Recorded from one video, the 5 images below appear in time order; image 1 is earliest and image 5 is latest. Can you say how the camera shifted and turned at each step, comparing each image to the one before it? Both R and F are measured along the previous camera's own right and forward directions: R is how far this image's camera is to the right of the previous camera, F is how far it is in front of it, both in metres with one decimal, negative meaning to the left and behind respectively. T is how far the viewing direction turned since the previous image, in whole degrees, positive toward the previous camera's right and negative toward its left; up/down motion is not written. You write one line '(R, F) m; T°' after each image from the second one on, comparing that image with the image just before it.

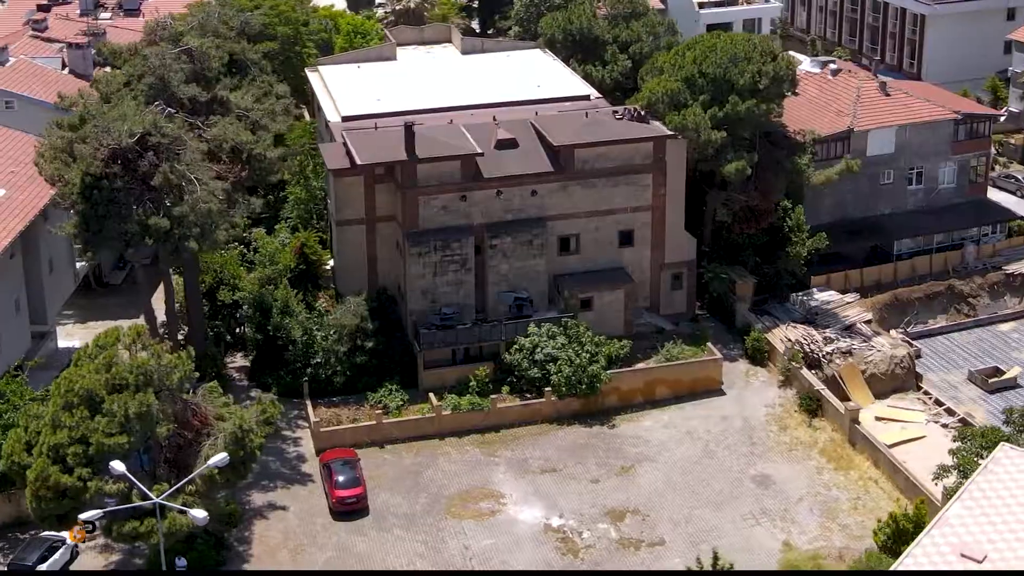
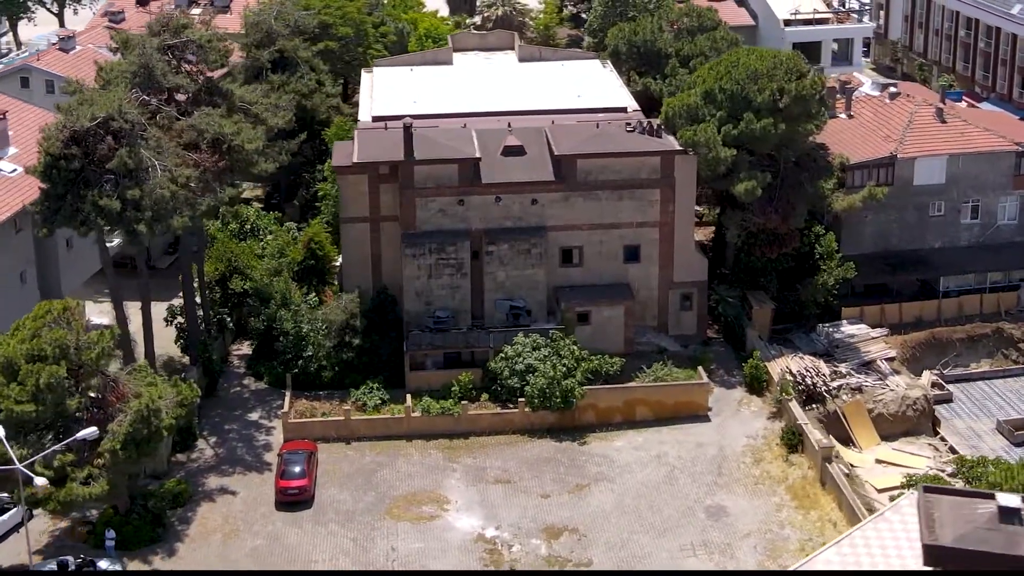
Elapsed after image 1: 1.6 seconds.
(+8.5, +1.2) m; -9°
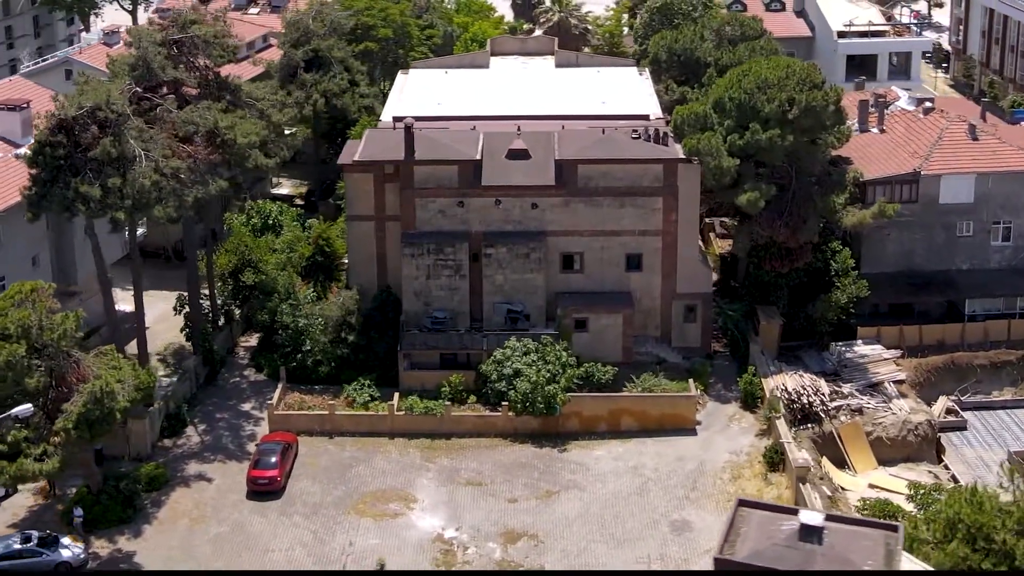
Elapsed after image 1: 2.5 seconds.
(+5.4, +0.5) m; -6°
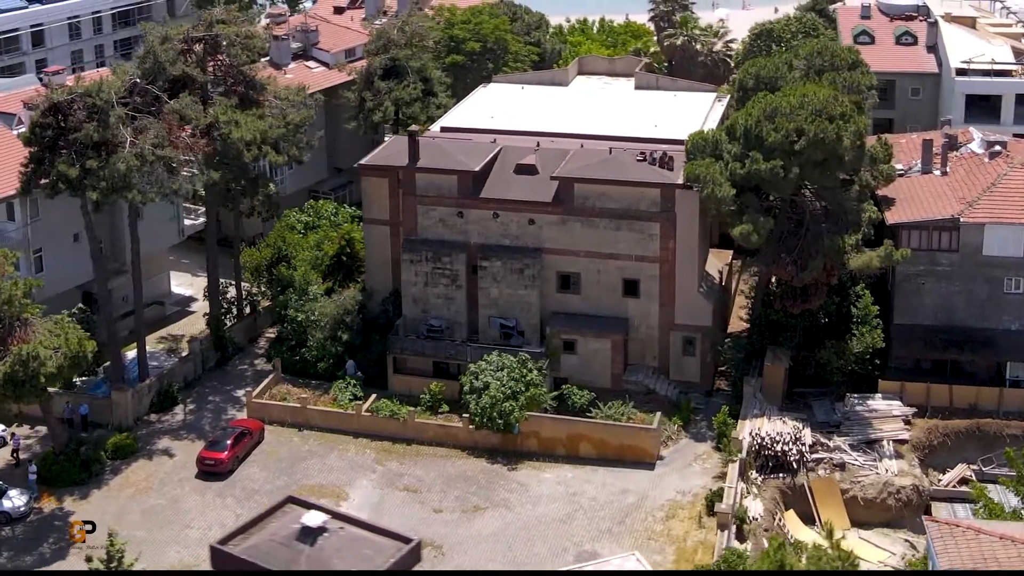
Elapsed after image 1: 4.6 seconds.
(+11.9, +1.8) m; -13°
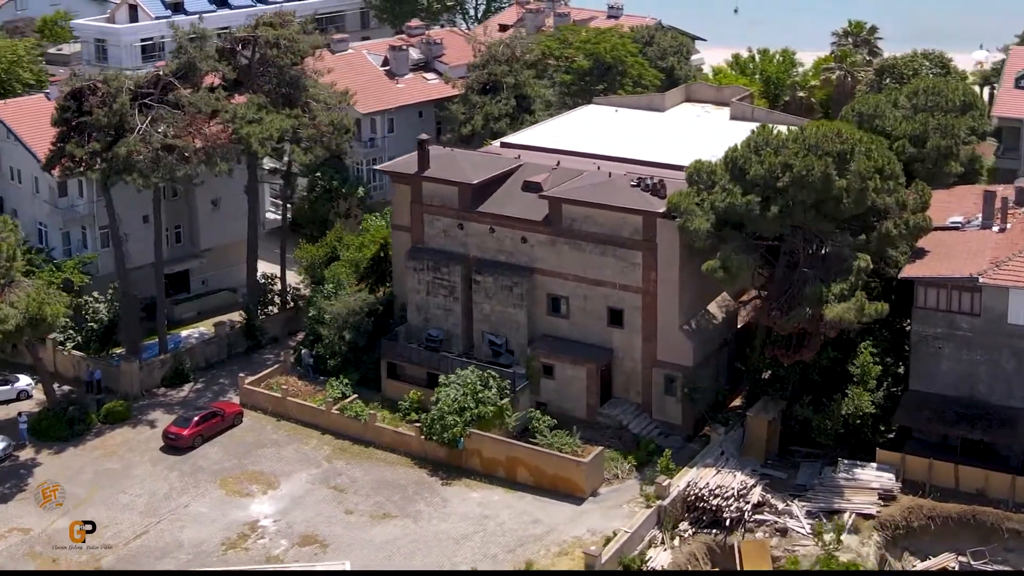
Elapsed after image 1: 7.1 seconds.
(+14.5, +3.0) m; -17°
